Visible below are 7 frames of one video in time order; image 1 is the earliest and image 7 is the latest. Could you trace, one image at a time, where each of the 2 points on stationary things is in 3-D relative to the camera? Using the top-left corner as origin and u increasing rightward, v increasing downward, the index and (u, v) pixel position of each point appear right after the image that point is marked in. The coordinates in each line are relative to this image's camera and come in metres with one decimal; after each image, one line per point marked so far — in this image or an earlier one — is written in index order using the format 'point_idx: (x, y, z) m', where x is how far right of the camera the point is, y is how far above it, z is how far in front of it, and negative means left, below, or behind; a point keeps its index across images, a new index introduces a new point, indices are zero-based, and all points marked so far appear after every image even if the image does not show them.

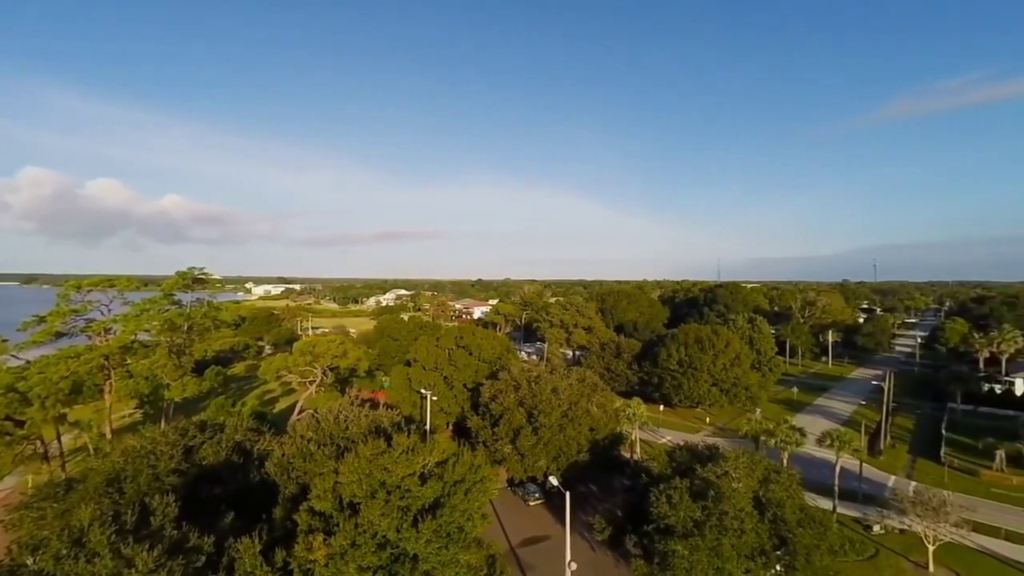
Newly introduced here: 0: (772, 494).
0: (+9.3, -7.4, +18.9) m
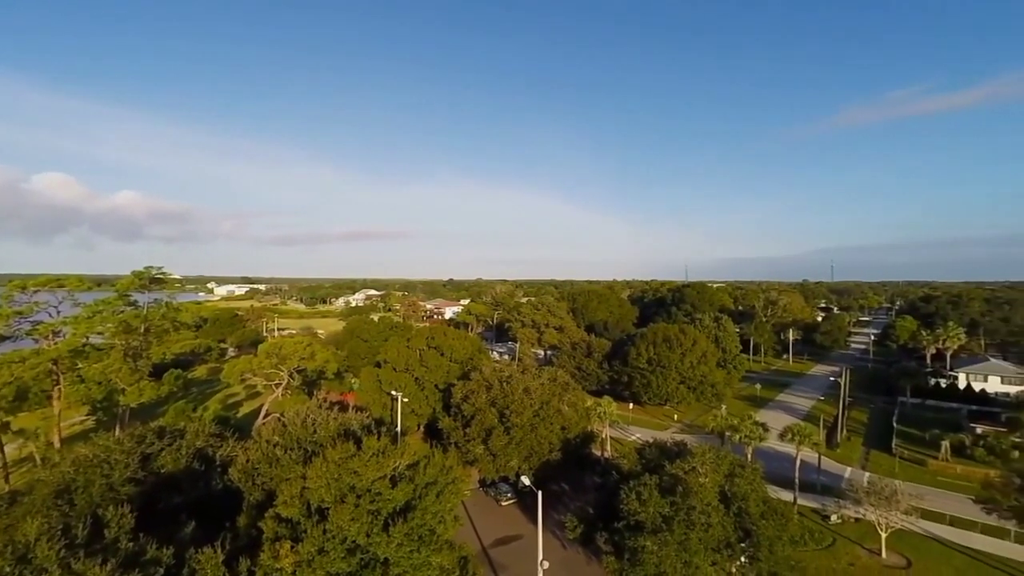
0: (+8.3, -7.4, +19.7) m
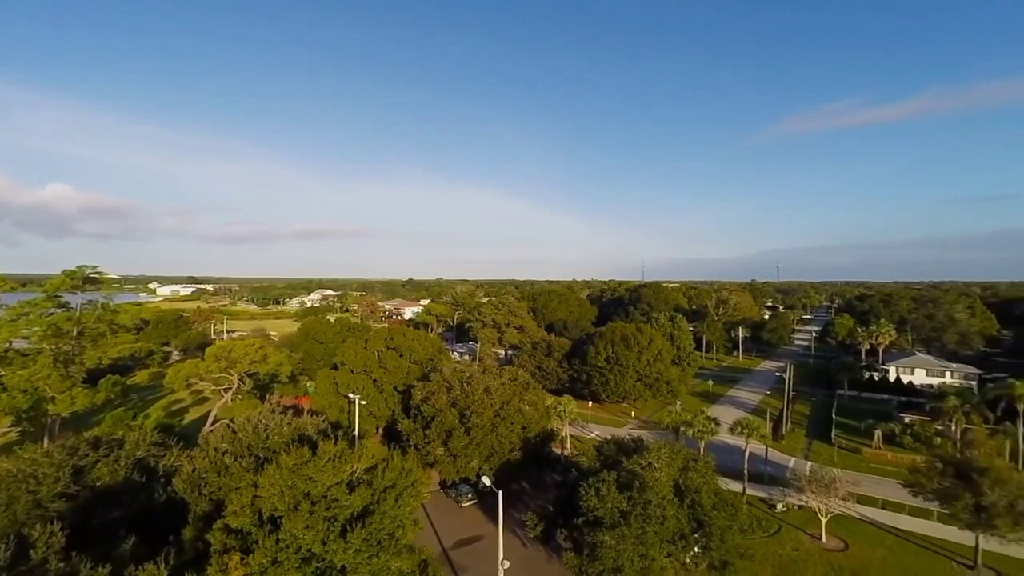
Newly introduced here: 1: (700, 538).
0: (+6.8, -7.4, +20.7) m
1: (+6.9, -9.2, +19.7) m
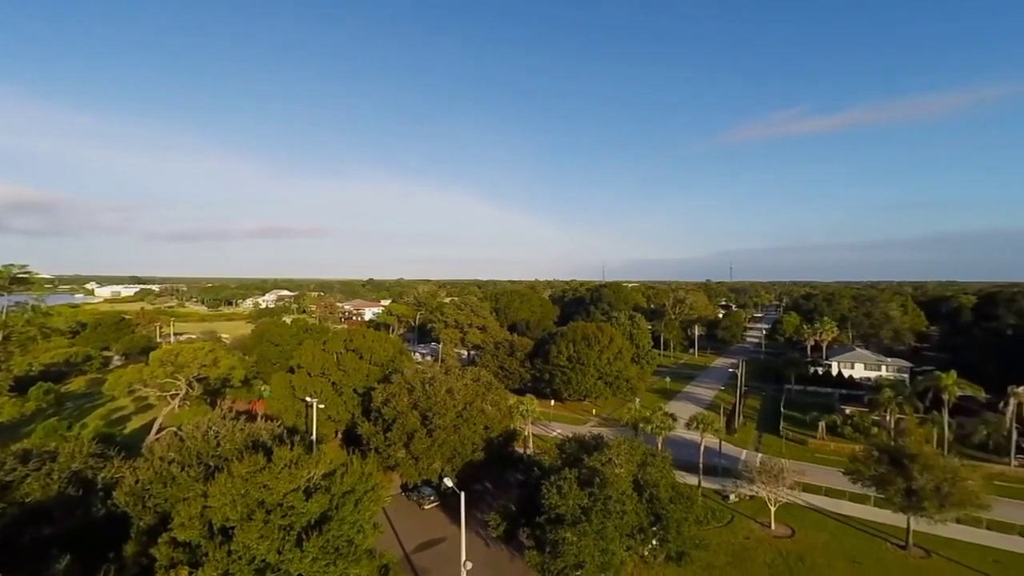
0: (+5.4, -7.4, +21.5) m
1: (+5.5, -9.1, +20.5) m
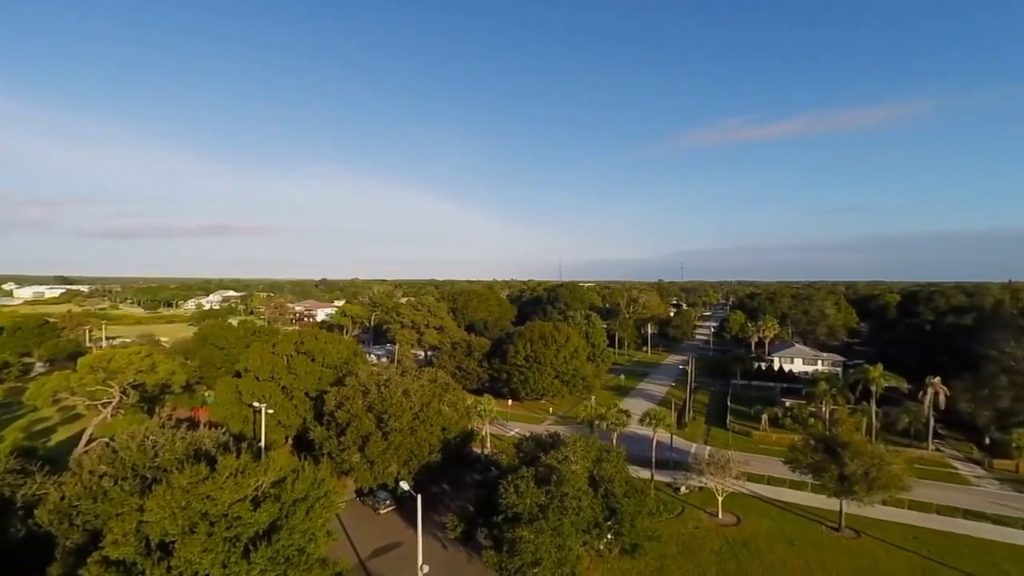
0: (+3.7, -7.3, +22.2) m
1: (+3.9, -9.1, +21.3) m
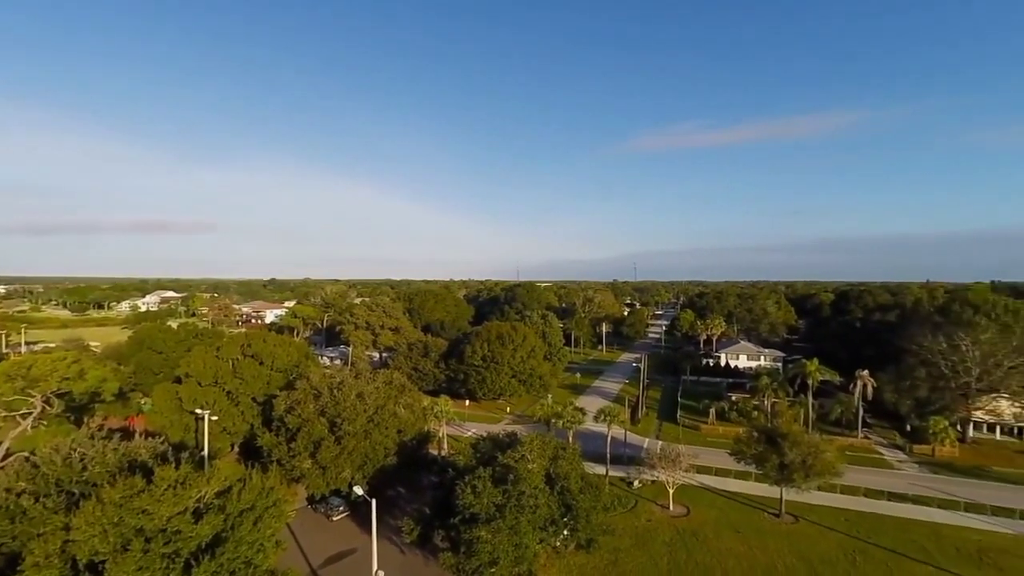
0: (+1.9, -7.3, +22.7) m
1: (+2.2, -9.1, +21.9) m
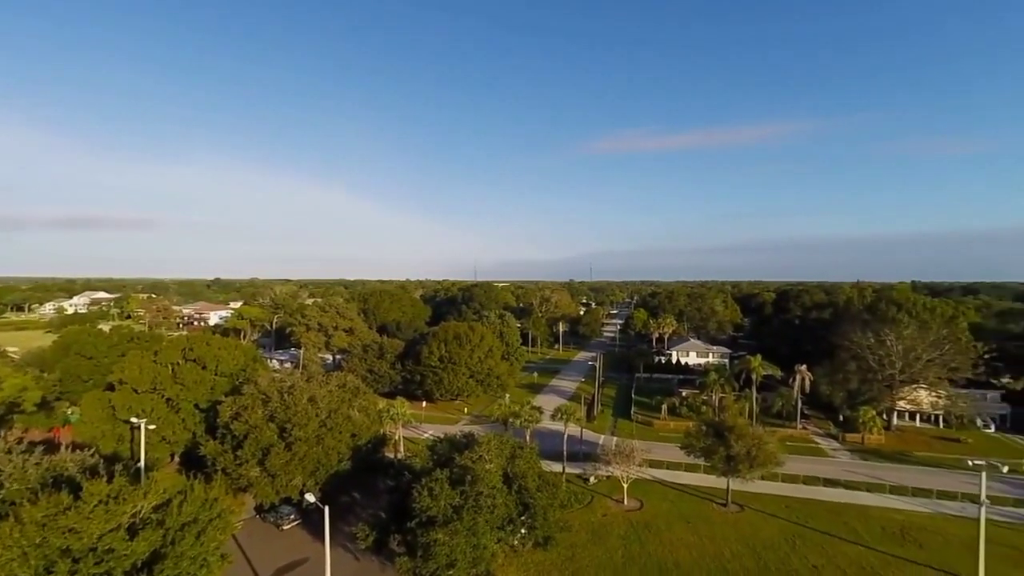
0: (+0.2, -7.3, +23.1) m
1: (+0.5, -9.1, +22.3) m
